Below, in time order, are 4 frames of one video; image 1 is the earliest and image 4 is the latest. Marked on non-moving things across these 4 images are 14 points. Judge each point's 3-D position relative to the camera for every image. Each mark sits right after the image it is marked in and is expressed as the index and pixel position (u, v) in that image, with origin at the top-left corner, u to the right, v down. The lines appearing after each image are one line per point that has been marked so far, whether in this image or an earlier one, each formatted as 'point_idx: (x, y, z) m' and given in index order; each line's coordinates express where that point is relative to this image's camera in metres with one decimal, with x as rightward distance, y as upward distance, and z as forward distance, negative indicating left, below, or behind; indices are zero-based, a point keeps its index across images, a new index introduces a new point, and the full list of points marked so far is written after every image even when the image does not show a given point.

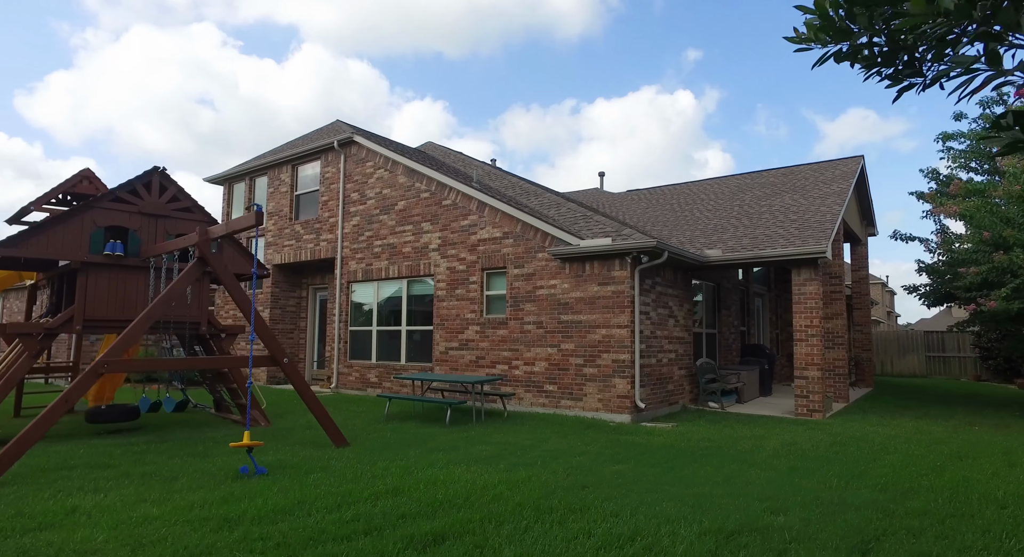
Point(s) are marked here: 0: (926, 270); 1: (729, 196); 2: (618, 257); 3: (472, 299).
0: (+8.9, +0.2, +14.5) m
1: (+5.2, +2.0, +16.0) m
2: (+1.6, +0.3, +10.5) m
3: (-0.7, -0.4, +12.5) m
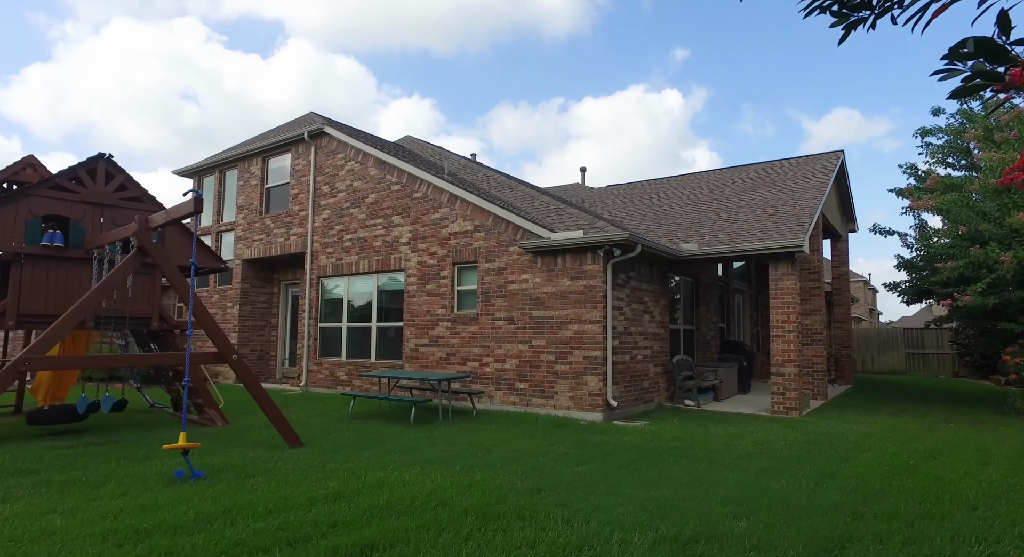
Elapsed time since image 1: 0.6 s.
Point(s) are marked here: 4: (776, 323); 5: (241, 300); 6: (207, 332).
0: (+8.4, +0.3, +14.3) m
1: (+4.6, +2.1, +15.7) m
2: (+1.2, +0.4, +10.2) m
3: (-1.2, -0.3, +12.1) m
4: (+4.3, -0.7, +10.8) m
5: (-6.7, -0.5, +16.6) m
6: (-3.3, -0.6, +7.2) m
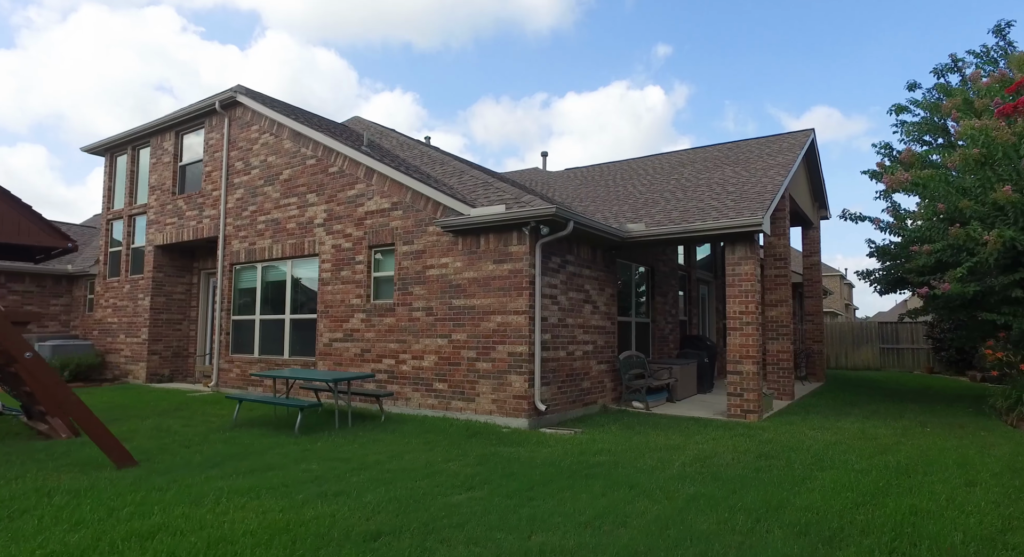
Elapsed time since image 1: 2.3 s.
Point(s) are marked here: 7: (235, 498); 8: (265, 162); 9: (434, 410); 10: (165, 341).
0: (+7.1, +0.5, +13.1) m
1: (+3.4, +2.3, +14.3) m
2: (0.0, +0.6, +8.7) m
3: (-2.4, -0.1, +10.6) m
4: (+3.1, -0.5, +9.5) m
5: (-8.0, -0.3, +14.9) m
6: (-4.3, -0.4, +5.7) m
7: (-2.0, -1.6, +4.8) m
8: (-4.6, +2.2, +12.6) m
9: (-1.1, -1.8, +9.4) m
10: (-7.8, -1.4, +15.0) m
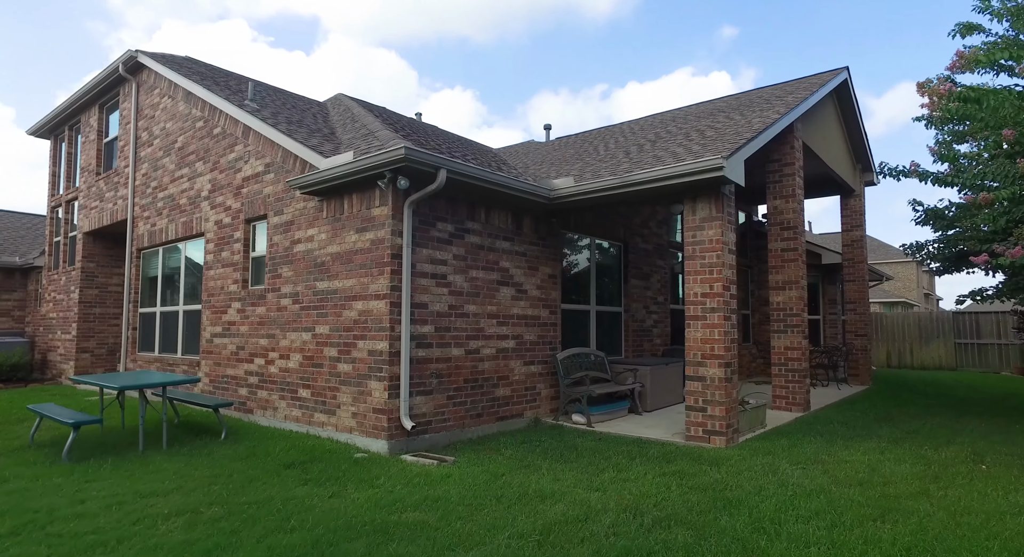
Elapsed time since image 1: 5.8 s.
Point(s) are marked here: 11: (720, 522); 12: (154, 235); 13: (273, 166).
0: (+6.2, +0.9, +10.0) m
1: (+2.6, +2.7, +11.7) m
2: (-1.3, +0.9, +6.5) m
3: (-3.5, +0.2, +8.6) m
4: (+1.9, -0.2, +6.9) m
5: (-8.6, -0.1, +13.4) m
6: (-5.9, -0.2, +3.9) m
7: (-3.7, -1.4, +2.8) m
8: (-5.5, +2.4, +10.7) m
9: (-2.3, -1.6, +7.2) m
10: (-8.4, -1.2, +13.5) m
11: (+1.2, -1.5, +4.1) m
12: (-5.7, +0.7, +10.7) m
13: (-2.8, +1.4, +8.0) m
